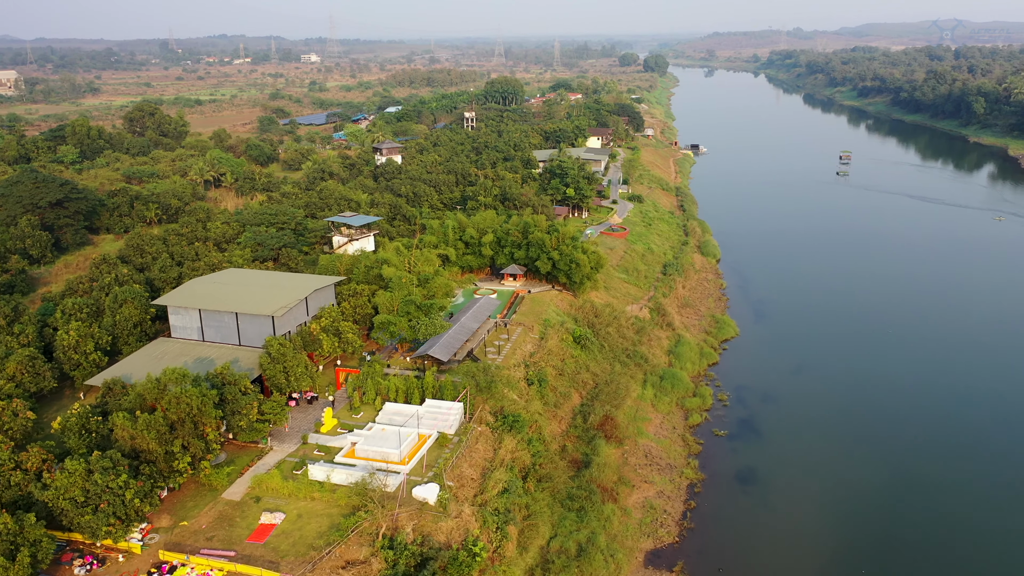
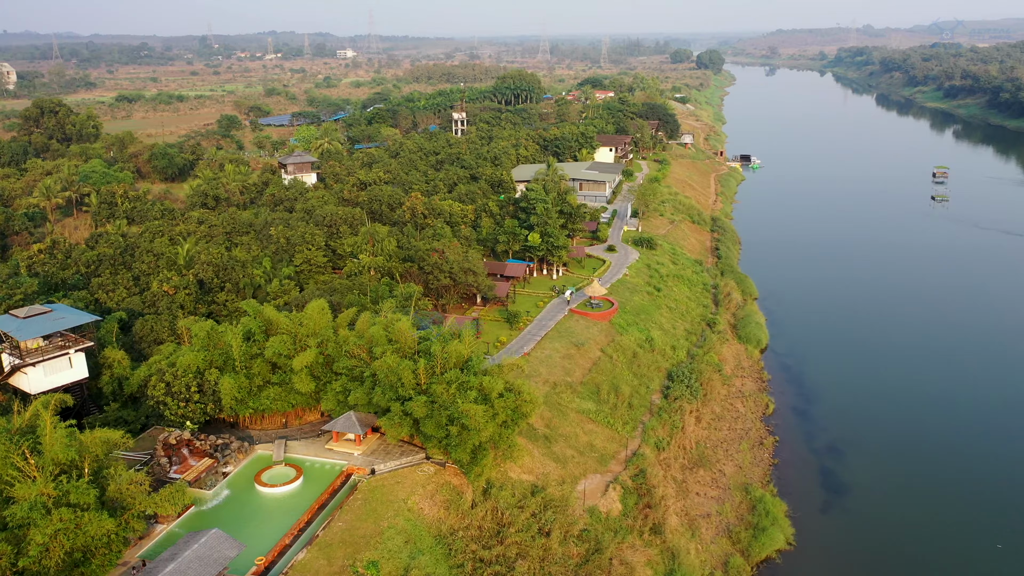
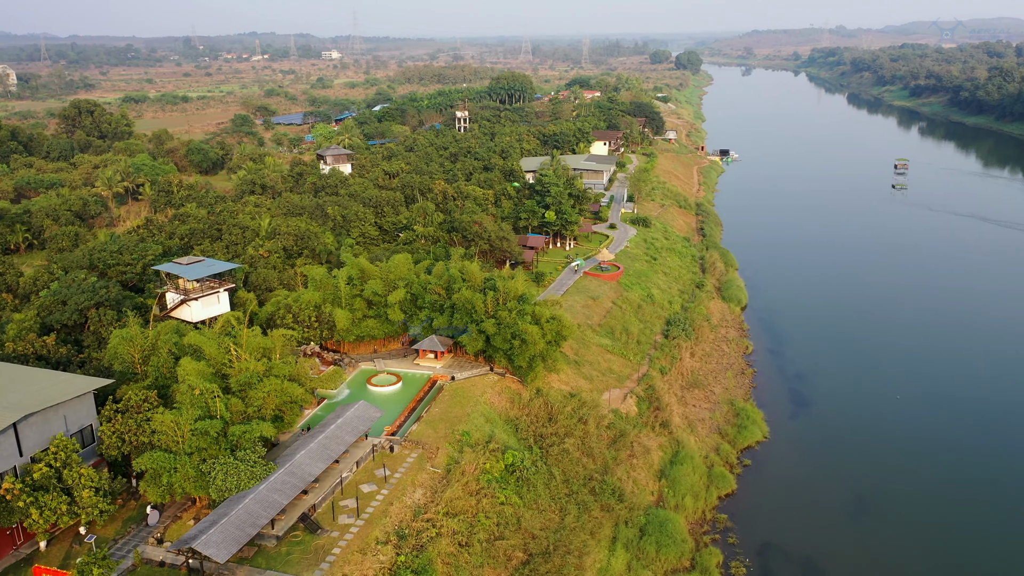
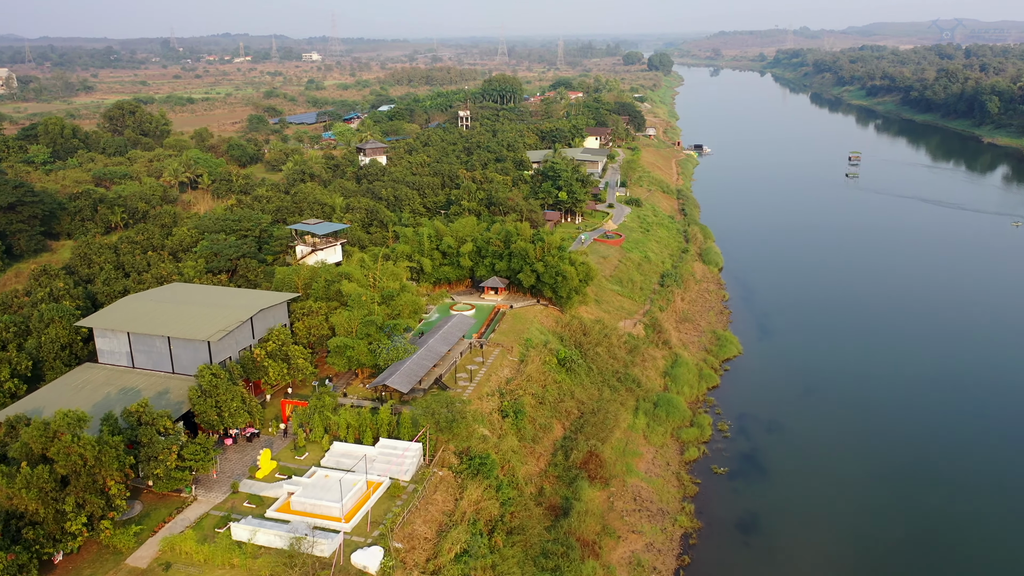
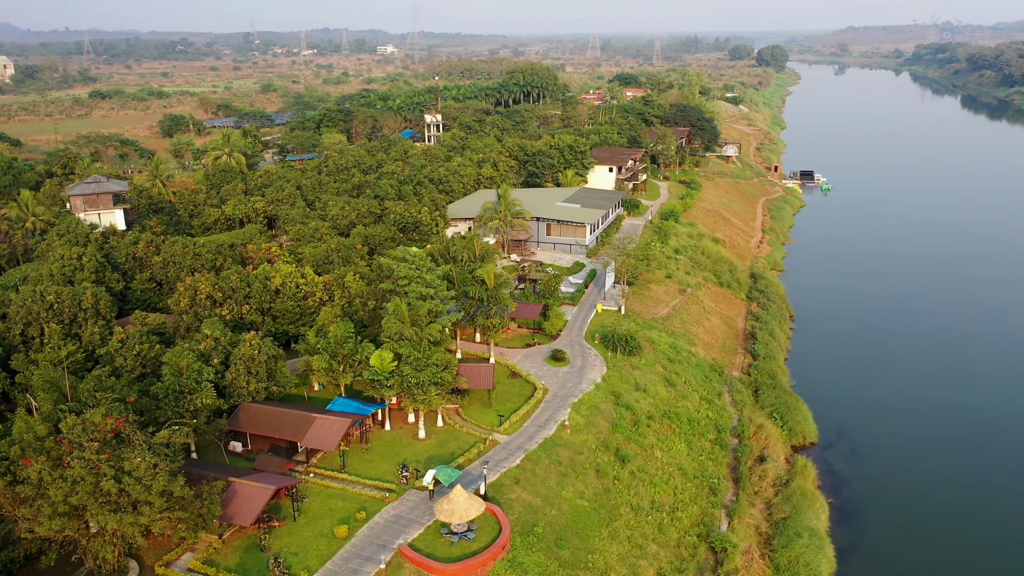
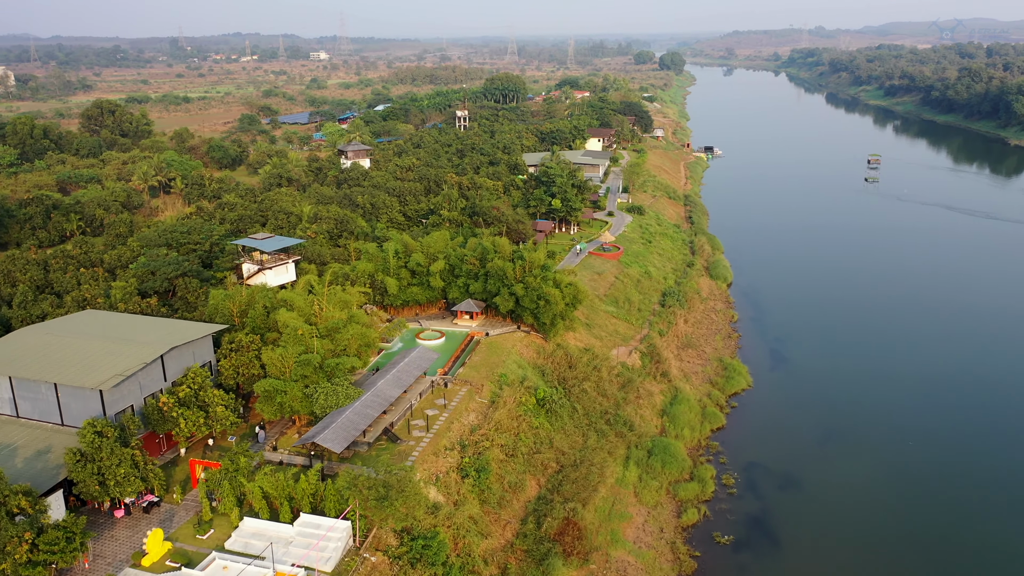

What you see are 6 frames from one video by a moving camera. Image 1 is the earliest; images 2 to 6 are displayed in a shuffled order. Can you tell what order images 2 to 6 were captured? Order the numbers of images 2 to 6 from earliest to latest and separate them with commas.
4, 6, 3, 2, 5
